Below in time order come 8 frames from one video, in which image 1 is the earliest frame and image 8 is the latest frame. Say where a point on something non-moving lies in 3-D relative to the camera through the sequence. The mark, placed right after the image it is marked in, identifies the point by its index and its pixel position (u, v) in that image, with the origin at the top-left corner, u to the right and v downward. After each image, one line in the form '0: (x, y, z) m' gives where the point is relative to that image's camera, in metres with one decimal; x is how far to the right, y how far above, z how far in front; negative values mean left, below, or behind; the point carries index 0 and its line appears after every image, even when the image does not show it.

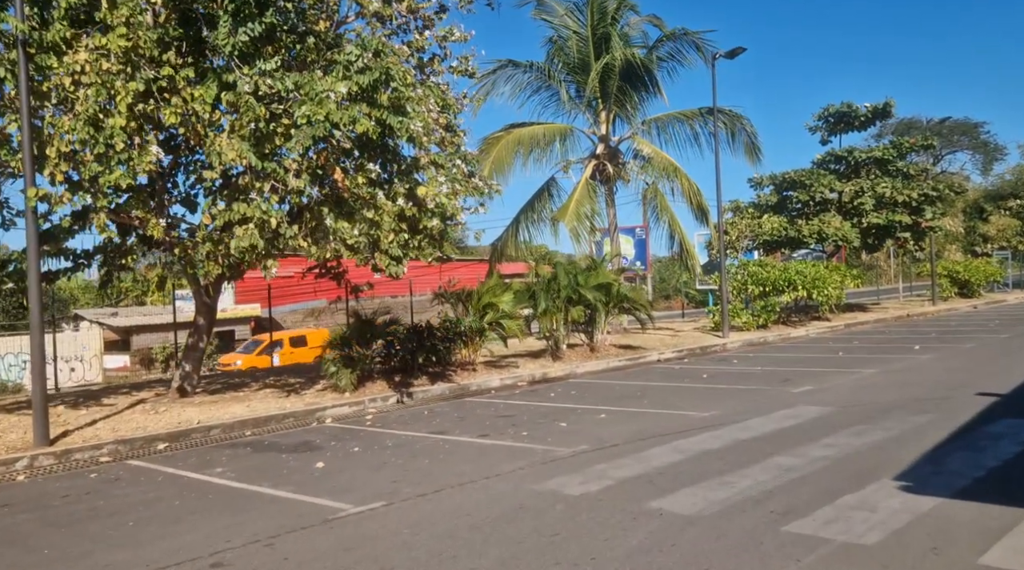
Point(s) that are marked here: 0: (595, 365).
0: (+1.5, -1.4, +15.2) m
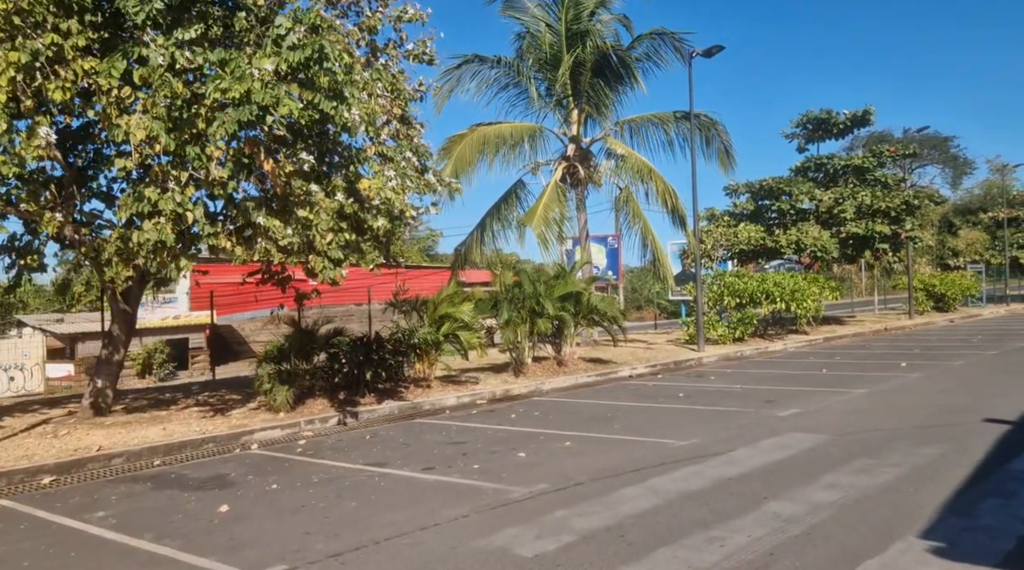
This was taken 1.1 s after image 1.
0: (+0.8, -1.6, +14.0) m
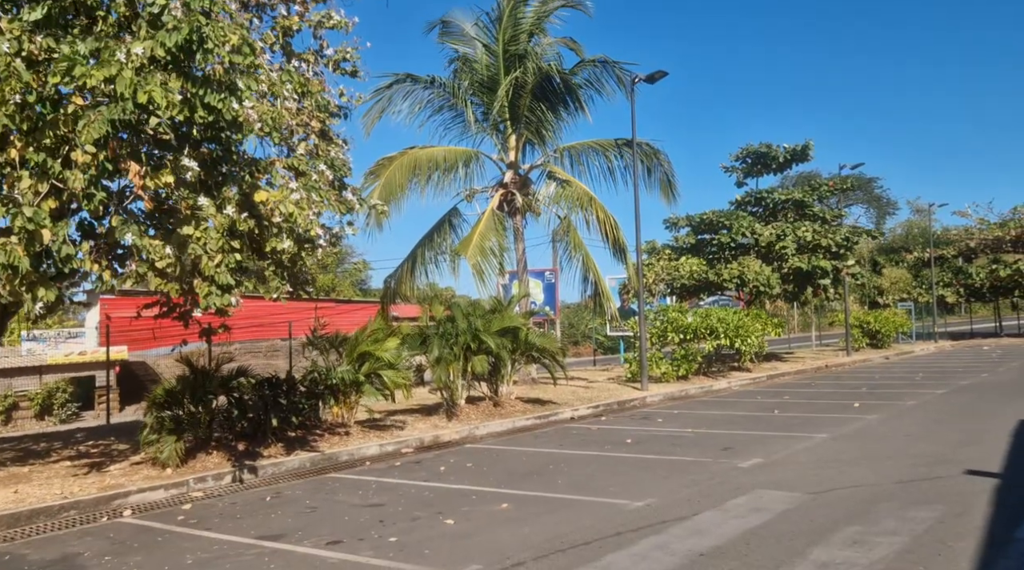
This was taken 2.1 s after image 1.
0: (-0.2, -2.1, +12.7) m
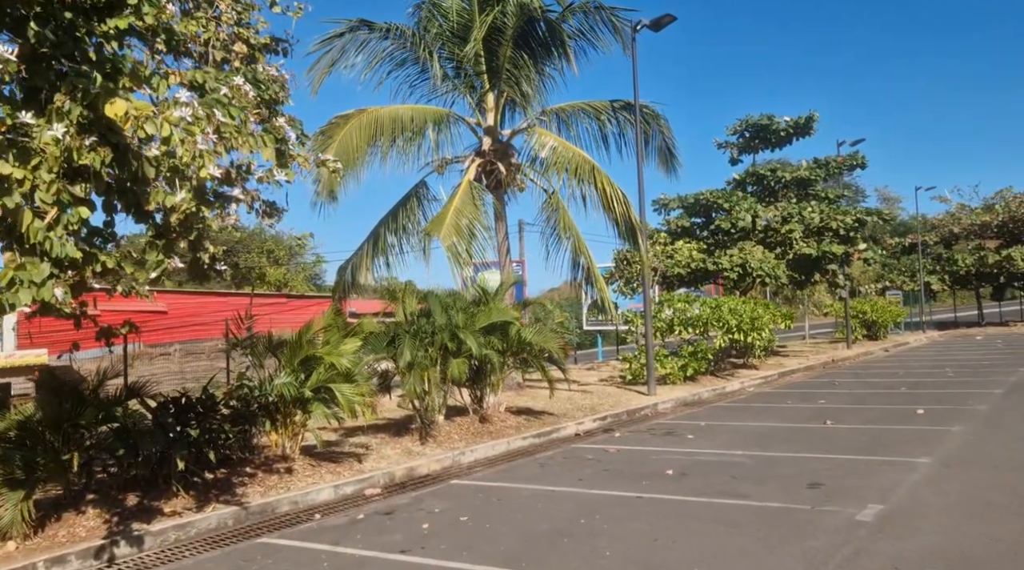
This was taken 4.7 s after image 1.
0: (-0.3, -1.9, +9.9) m
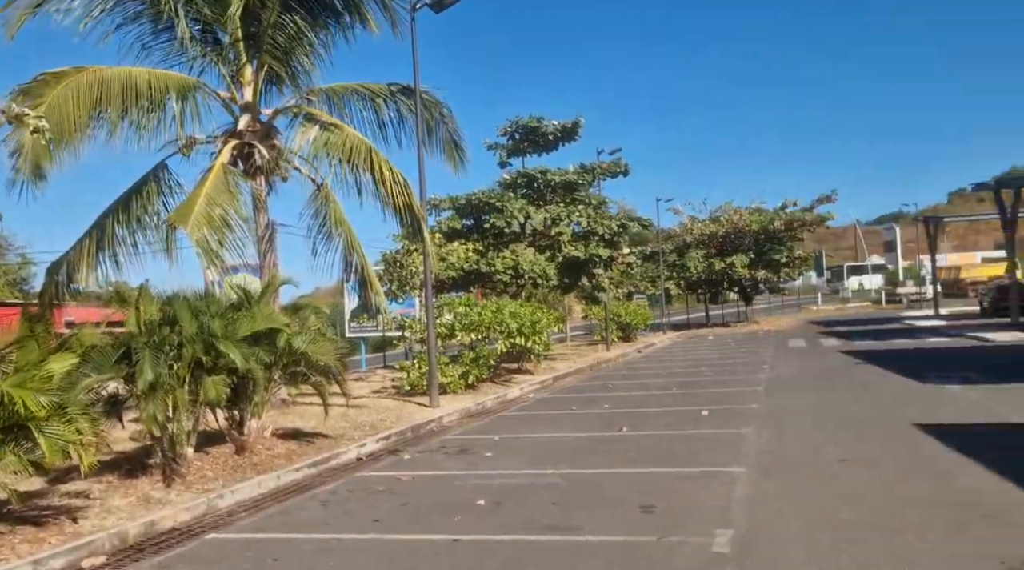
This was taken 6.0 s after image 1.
0: (-2.4, -1.9, +8.0) m
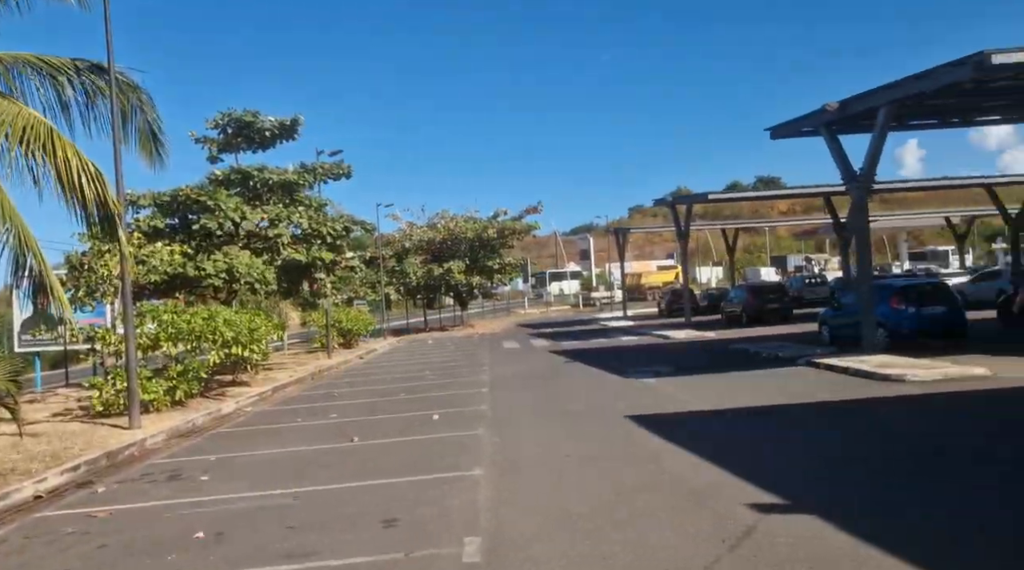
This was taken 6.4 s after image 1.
0: (-4.6, -1.9, +6.2) m
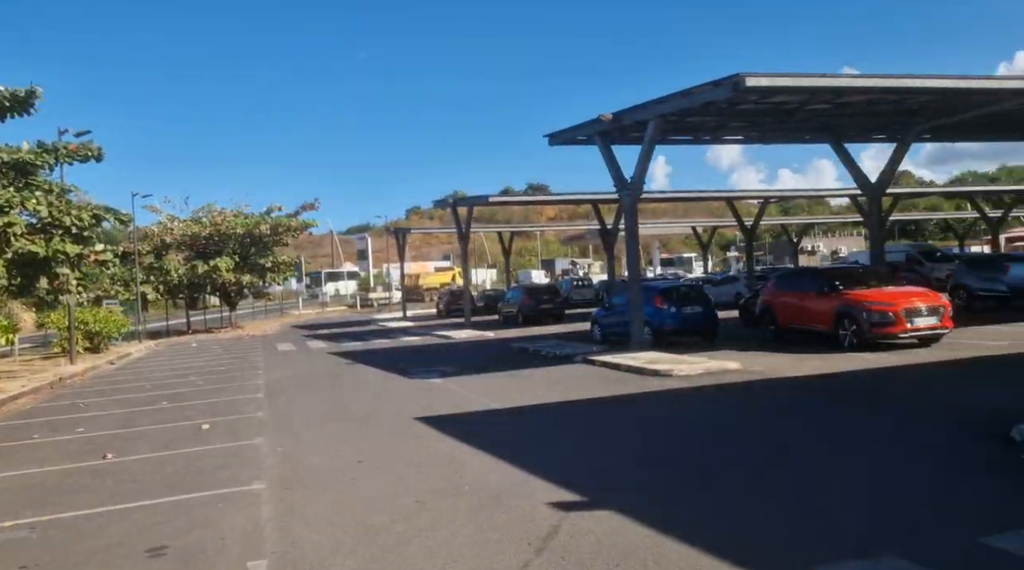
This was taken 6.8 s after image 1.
0: (-5.7, -1.8, +4.2) m
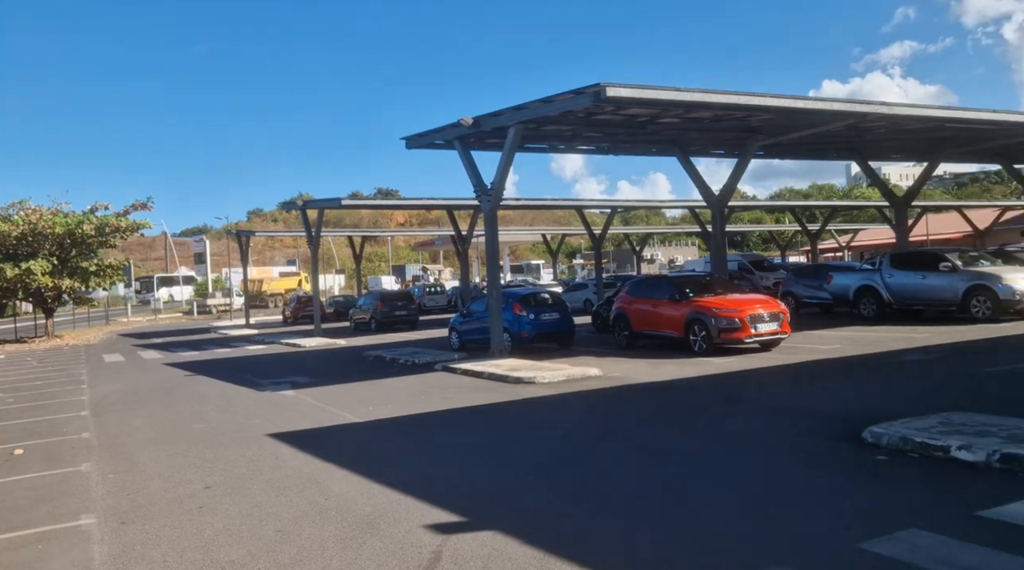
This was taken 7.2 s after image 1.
0: (-5.9, -1.7, +2.5) m
